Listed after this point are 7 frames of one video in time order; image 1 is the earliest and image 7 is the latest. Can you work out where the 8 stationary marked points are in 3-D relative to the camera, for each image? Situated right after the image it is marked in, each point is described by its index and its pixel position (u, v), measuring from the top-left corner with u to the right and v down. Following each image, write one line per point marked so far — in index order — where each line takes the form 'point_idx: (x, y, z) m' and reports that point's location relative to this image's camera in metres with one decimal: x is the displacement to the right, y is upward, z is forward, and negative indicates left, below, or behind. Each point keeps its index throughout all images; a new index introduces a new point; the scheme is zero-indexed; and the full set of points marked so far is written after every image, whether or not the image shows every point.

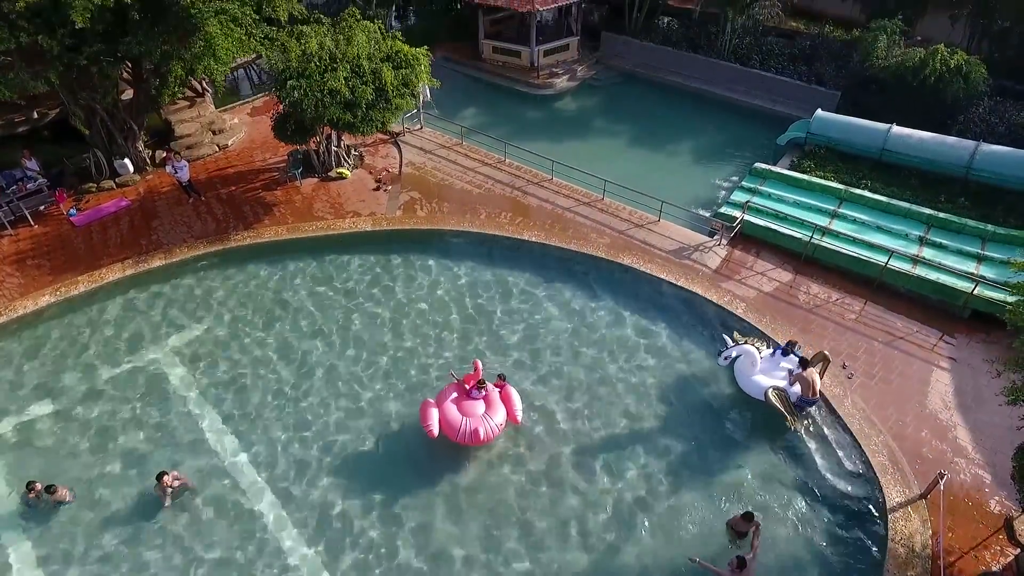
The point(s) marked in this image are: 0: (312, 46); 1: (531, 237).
0: (-5.3, +6.4, +16.3) m
1: (+0.5, +1.4, +17.0) m
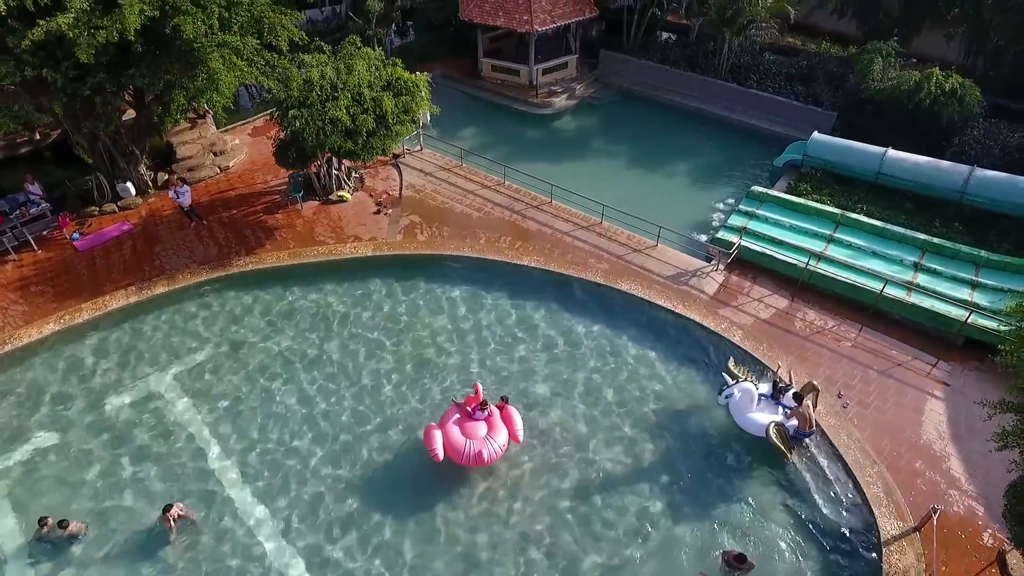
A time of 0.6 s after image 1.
0: (-5.3, +5.7, +16.5) m
1: (+0.5, +0.7, +17.2) m
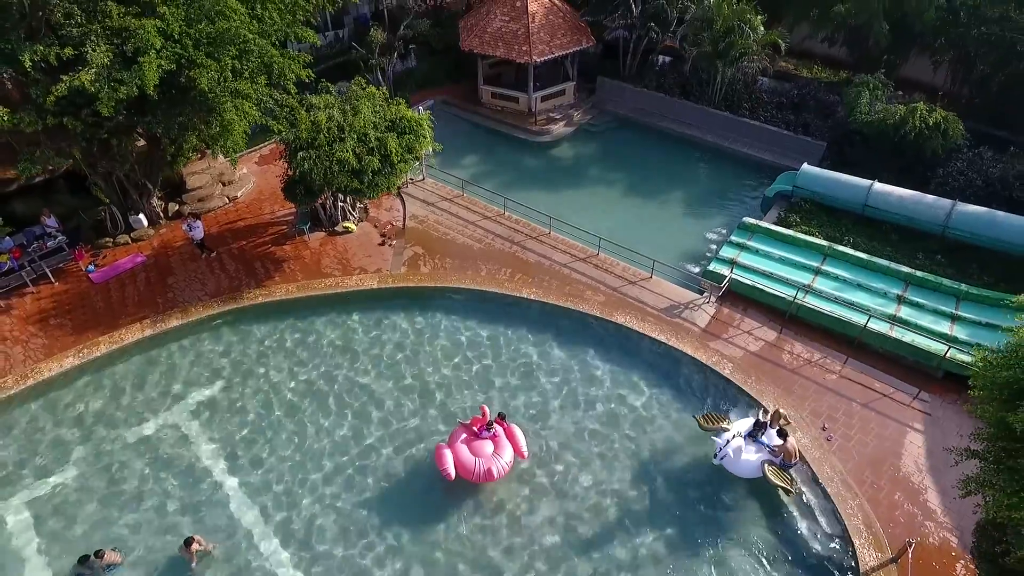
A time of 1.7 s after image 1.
0: (-5.3, +4.8, +17.2) m
1: (+0.5, -0.2, +17.9) m
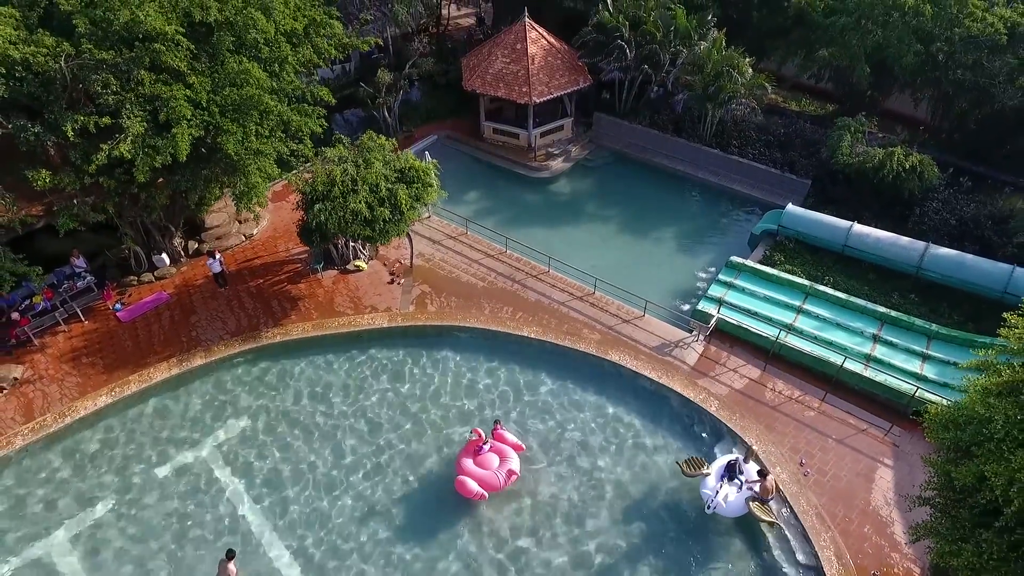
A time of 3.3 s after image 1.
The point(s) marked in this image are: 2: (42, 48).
0: (-5.3, +3.5, +18.4) m
1: (+0.6, -1.4, +19.1) m
2: (-11.7, +6.0, +15.2) m
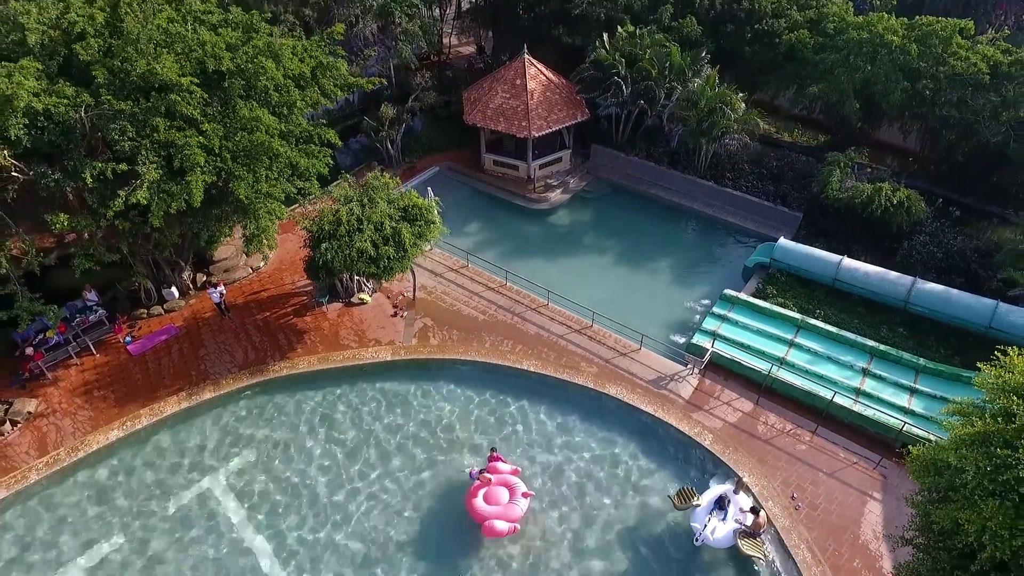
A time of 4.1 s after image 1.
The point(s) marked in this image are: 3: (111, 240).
0: (-5.3, +2.4, +19.1) m
1: (+0.6, -2.5, +19.7) m
2: (-11.7, +4.9, +15.9) m
3: (-12.2, +1.5, +18.6) m
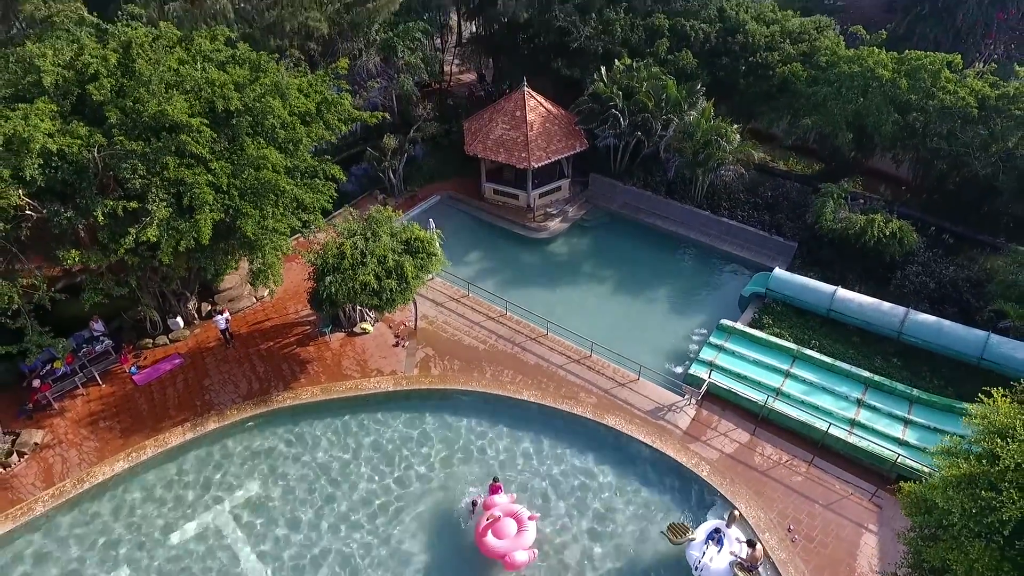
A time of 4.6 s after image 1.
0: (-5.3, +1.4, +19.5) m
1: (+0.6, -3.6, +20.0) m
2: (-11.7, +4.0, +16.4) m
3: (-12.2, +0.5, +19.0) m
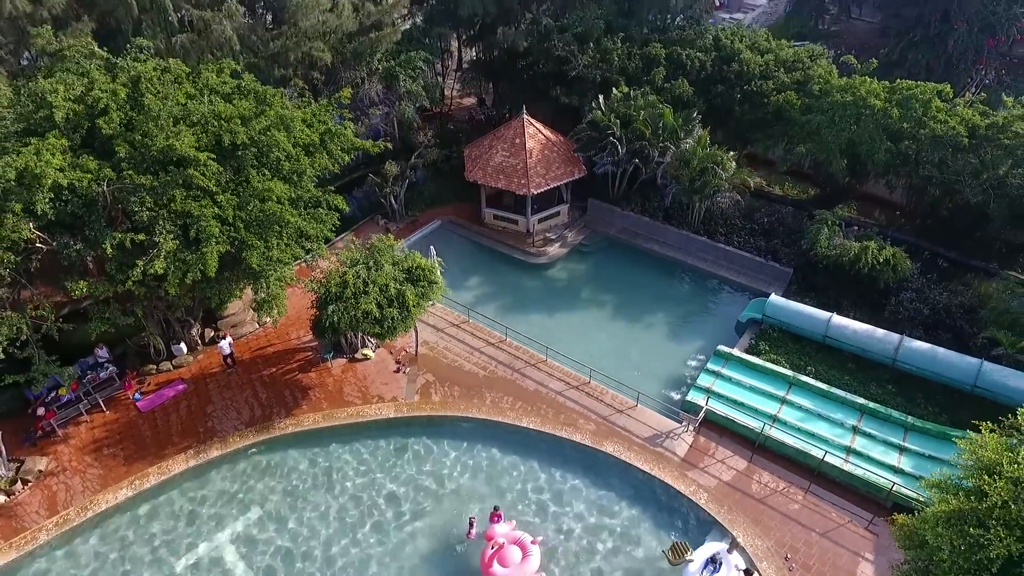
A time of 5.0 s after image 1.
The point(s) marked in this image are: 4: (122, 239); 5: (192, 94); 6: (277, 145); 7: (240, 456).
0: (-5.3, +0.5, +19.9) m
1: (+0.6, -4.5, +20.2) m
2: (-11.7, +3.1, +16.8) m
3: (-12.2, -0.4, +19.3) m
4: (-10.7, +1.4, +16.8) m
5: (-10.4, +6.3, +19.9) m
6: (-7.3, +4.5, +19.0) m
7: (-8.9, -5.4, +19.9) m
